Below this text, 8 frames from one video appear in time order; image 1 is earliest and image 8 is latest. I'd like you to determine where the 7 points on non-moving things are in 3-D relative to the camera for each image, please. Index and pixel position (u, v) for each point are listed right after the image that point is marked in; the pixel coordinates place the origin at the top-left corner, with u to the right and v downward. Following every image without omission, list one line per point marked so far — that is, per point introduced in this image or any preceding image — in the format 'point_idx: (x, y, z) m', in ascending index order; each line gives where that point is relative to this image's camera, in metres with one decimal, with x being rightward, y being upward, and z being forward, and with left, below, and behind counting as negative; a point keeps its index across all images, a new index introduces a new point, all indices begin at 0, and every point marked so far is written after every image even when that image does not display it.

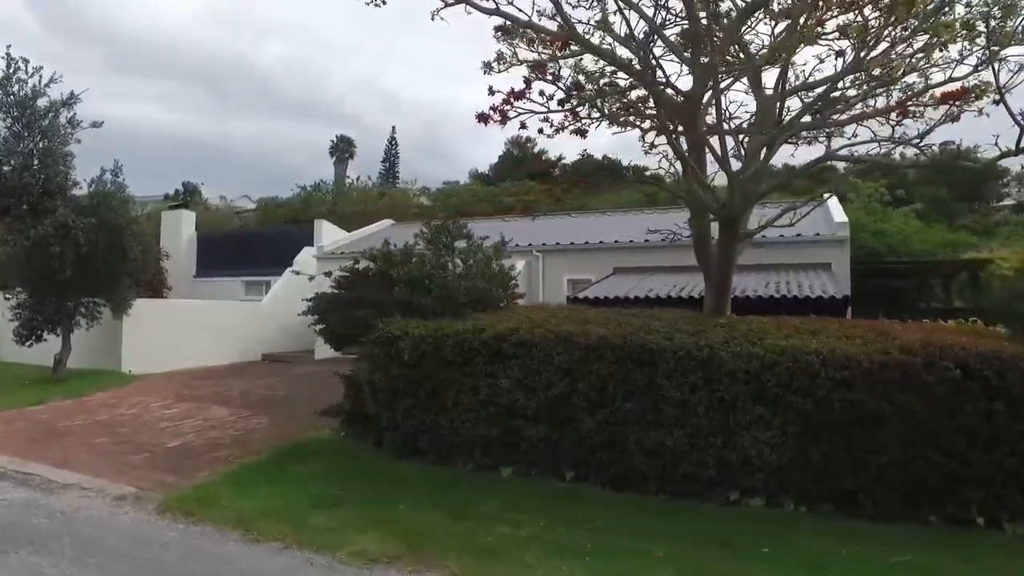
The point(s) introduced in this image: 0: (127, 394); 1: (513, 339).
0: (-8.0, -2.2, +13.5) m
1: (+0.1, -0.7, +8.3) m
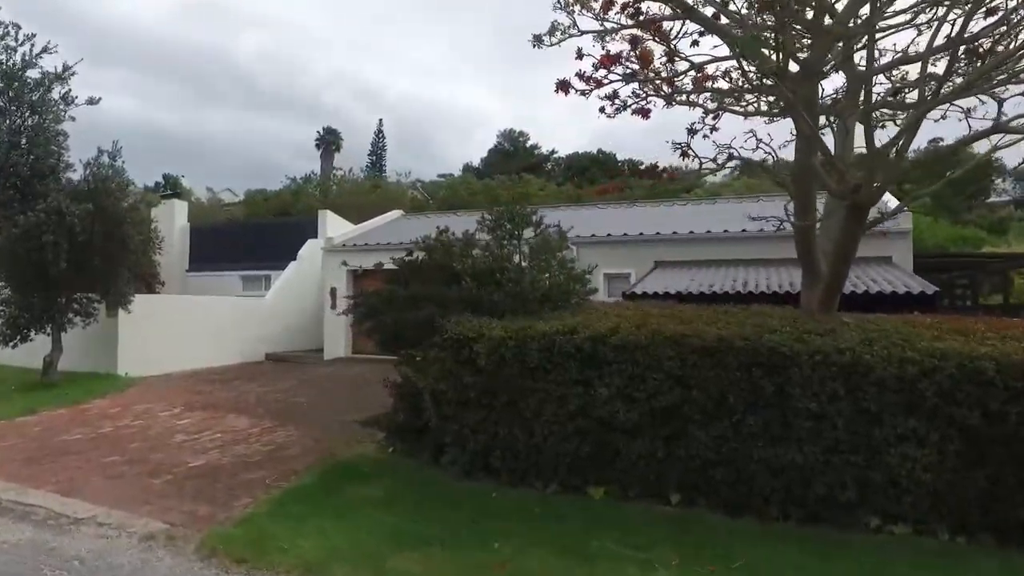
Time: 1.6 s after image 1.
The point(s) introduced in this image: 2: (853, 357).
0: (-7.1, -2.1, +12.1) m
1: (+1.1, -0.6, +7.1) m
2: (+3.4, -0.7, +6.4) m
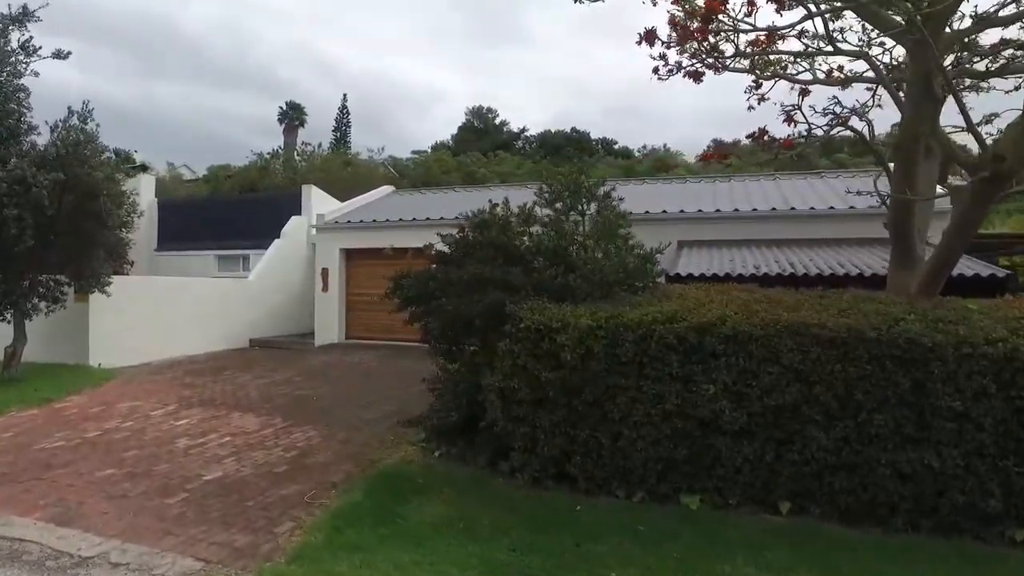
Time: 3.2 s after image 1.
0: (-6.6, -1.8, +10.6) m
1: (+2.0, -0.4, +6.1) m
2: (+4.3, -0.5, +5.6) m
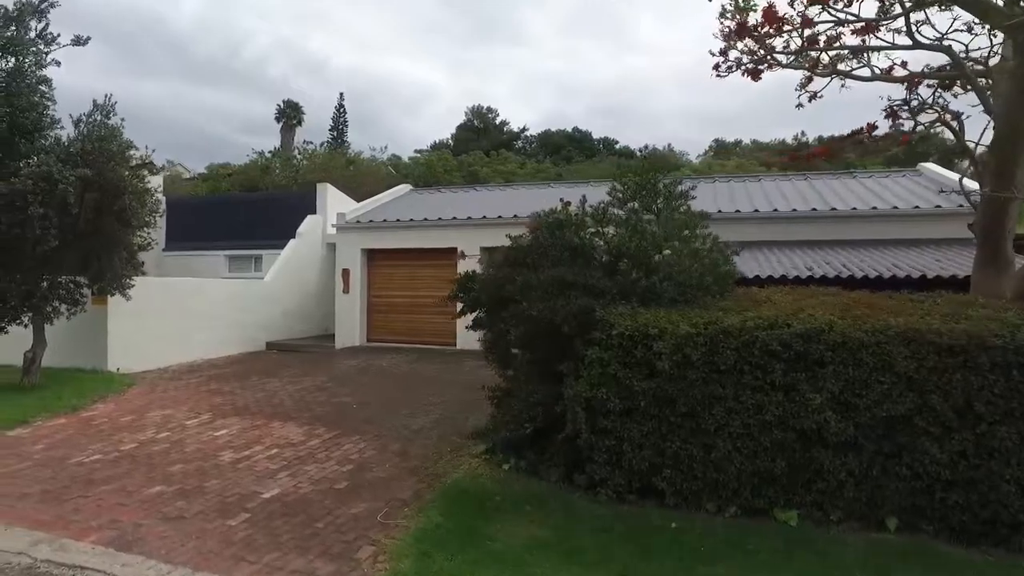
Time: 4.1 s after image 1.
0: (-5.8, -1.9, +10.1) m
1: (+2.8, -0.4, +5.7) m
2: (+5.1, -0.6, +5.2) m
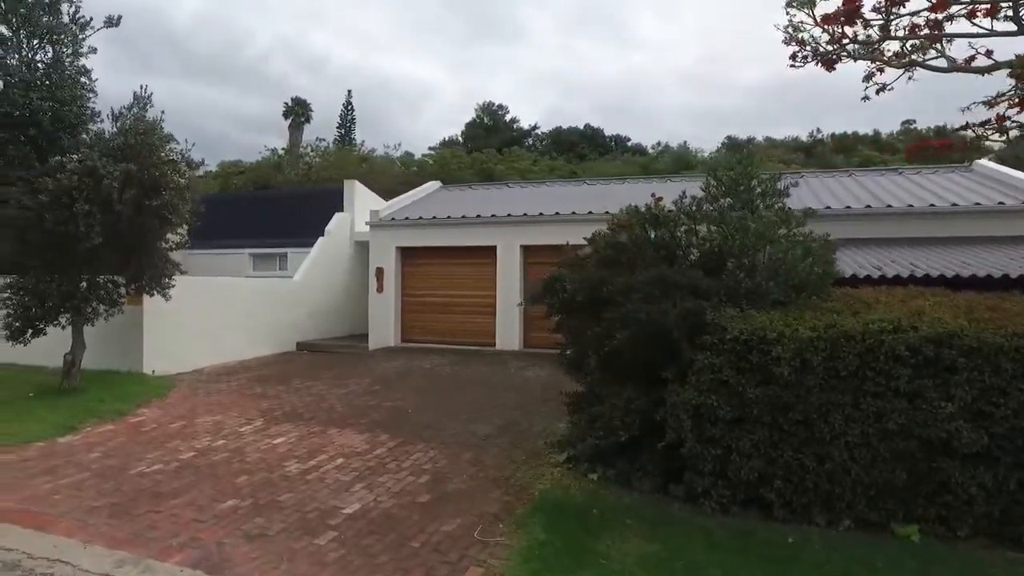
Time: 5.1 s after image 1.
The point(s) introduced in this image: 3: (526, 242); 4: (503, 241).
0: (-4.9, -1.9, +9.7) m
1: (+3.7, -0.5, +5.3) m
2: (+6.0, -0.6, +4.8) m
3: (+0.4, +1.1, +15.0) m
4: (-0.1, +1.1, +15.1) m
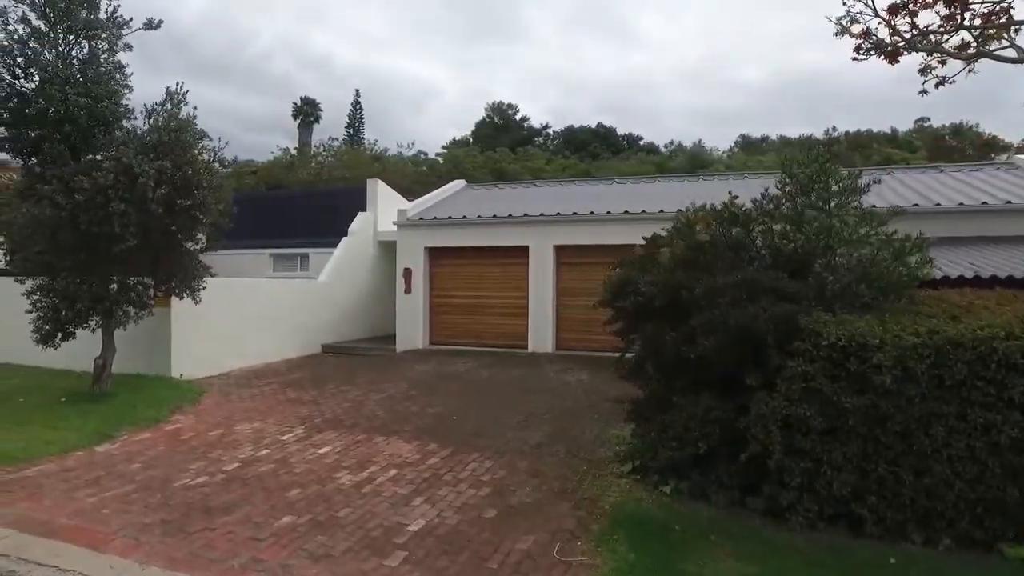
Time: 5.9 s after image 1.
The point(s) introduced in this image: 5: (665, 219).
0: (-4.2, -1.9, +9.4) m
1: (+4.4, -0.5, +4.9) m
2: (+6.6, -0.6, +4.3) m
3: (+1.1, +1.0, +14.6) m
4: (+0.6, +1.1, +14.7) m
5: (+3.2, +1.5, +13.7) m
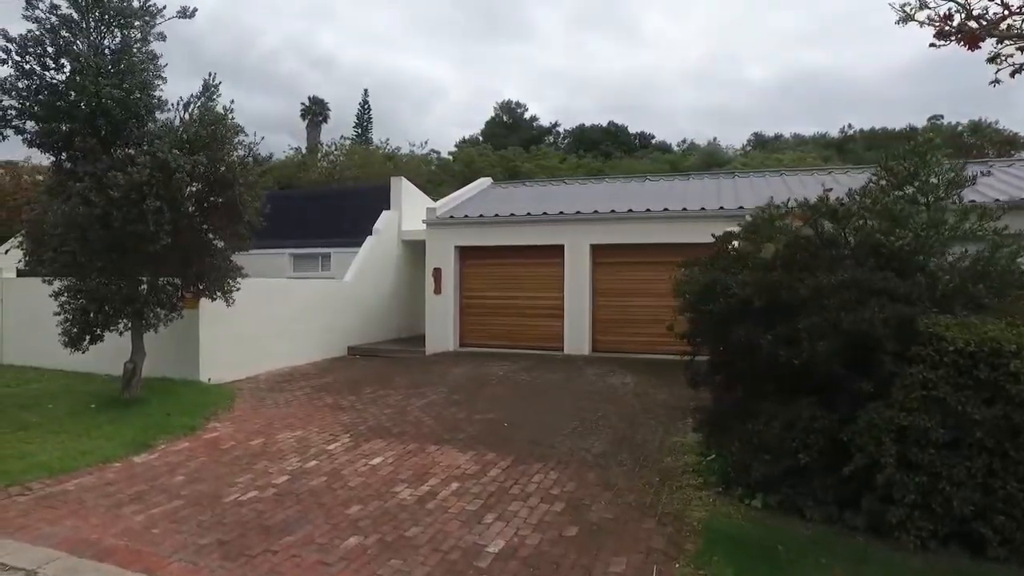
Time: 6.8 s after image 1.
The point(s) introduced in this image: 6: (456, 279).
0: (-3.5, -1.9, +8.9) m
1: (+5.1, -0.5, +4.4) m
2: (+7.4, -0.6, +3.8) m
3: (+1.9, +1.0, +14.1) m
4: (+1.4, +1.1, +14.2) m
5: (+4.0, +1.5, +13.2) m
6: (-1.3, +0.2, +15.3) m
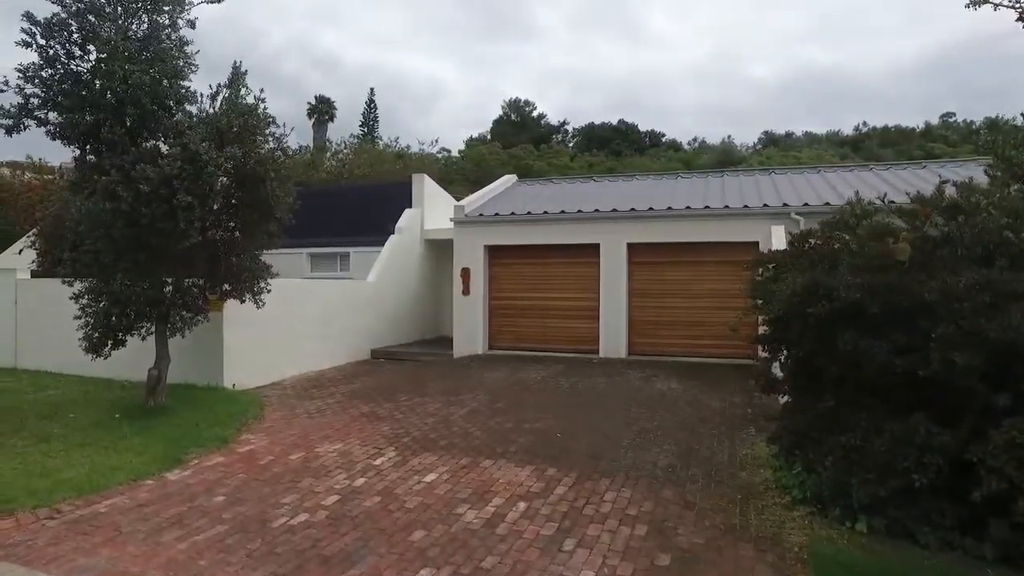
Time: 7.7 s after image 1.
0: (-2.8, -1.9, +8.3) m
1: (+5.8, -0.5, +3.8) m
2: (+8.0, -0.6, +3.2) m
3: (+2.6, +1.0, +13.5) m
4: (+2.1, +1.1, +13.7) m
5: (+4.7, +1.5, +12.6) m
6: (-0.6, +0.2, +14.7) m
